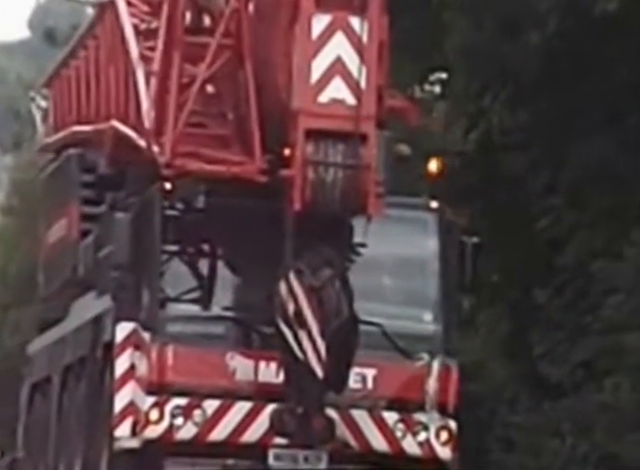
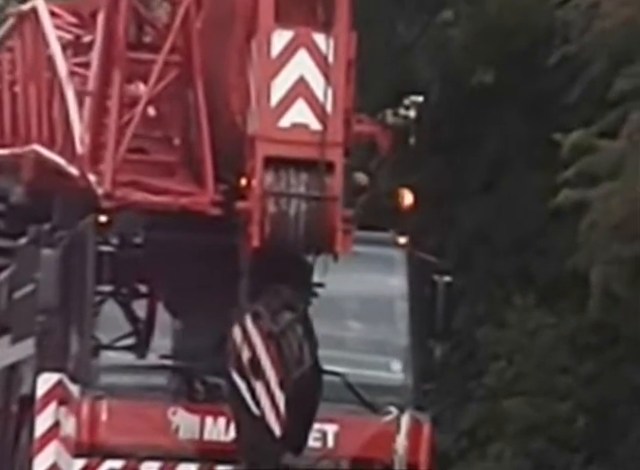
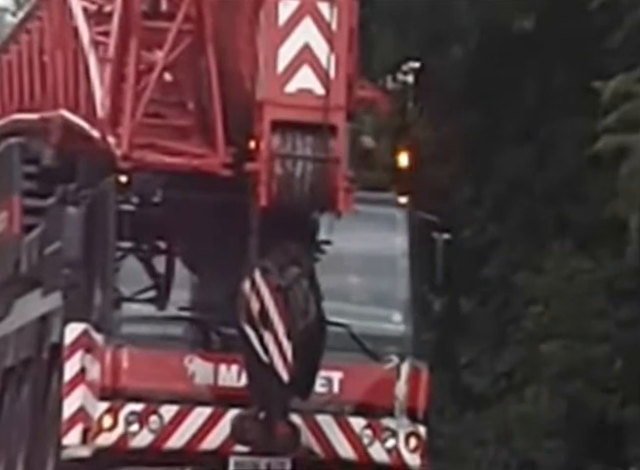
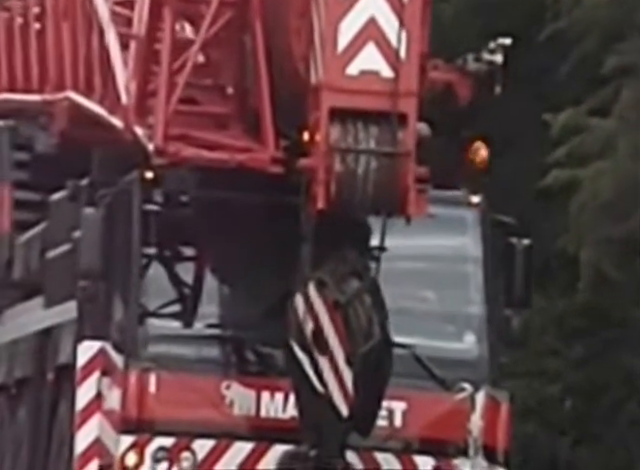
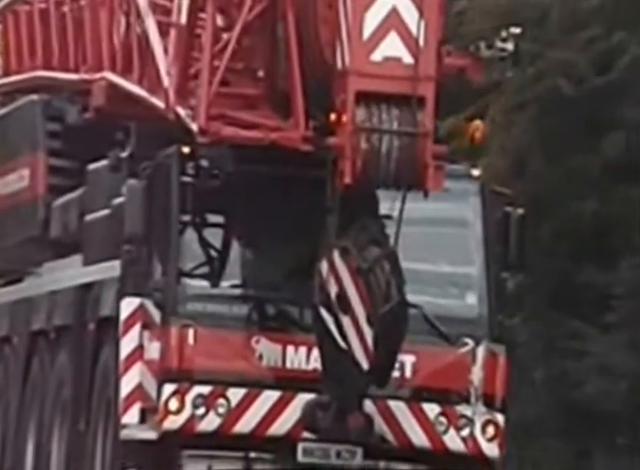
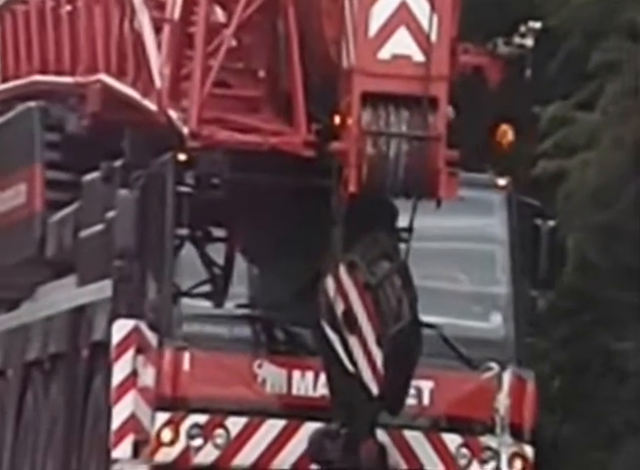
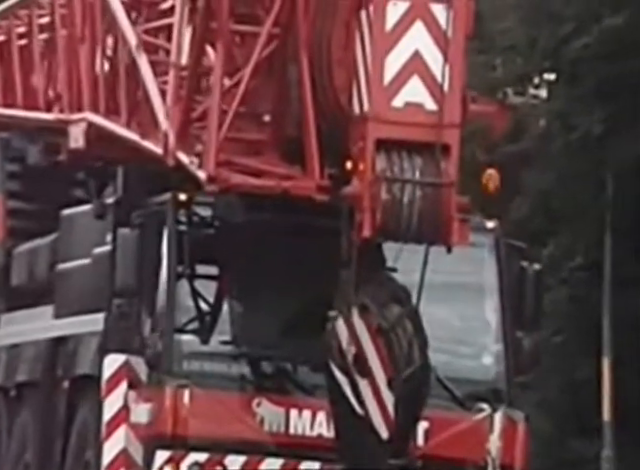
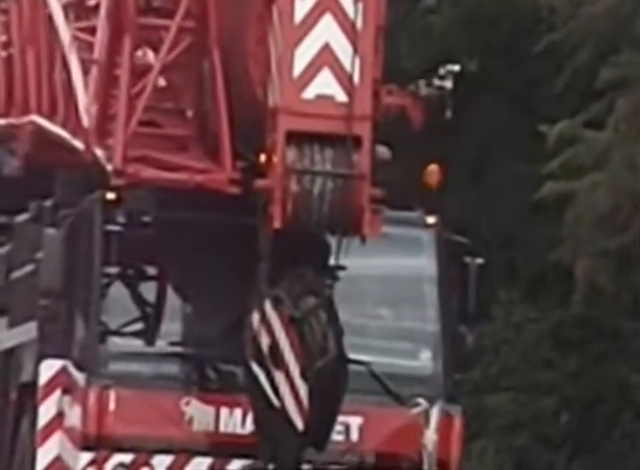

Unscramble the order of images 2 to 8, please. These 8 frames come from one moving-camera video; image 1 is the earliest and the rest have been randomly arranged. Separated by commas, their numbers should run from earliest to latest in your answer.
3, 2, 8, 4, 6, 5, 7
